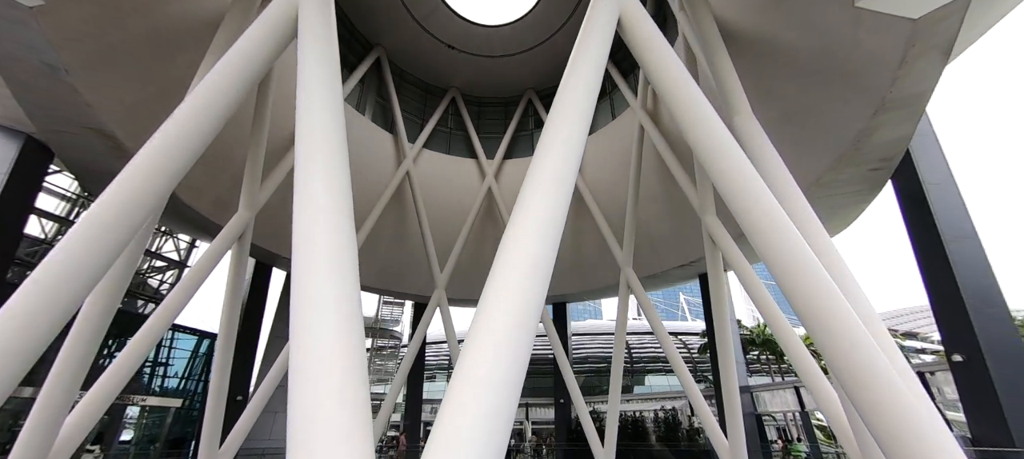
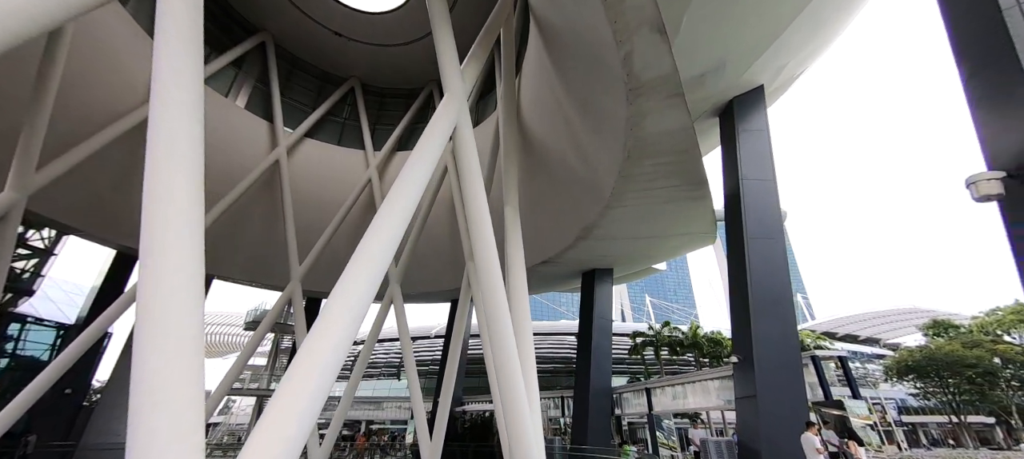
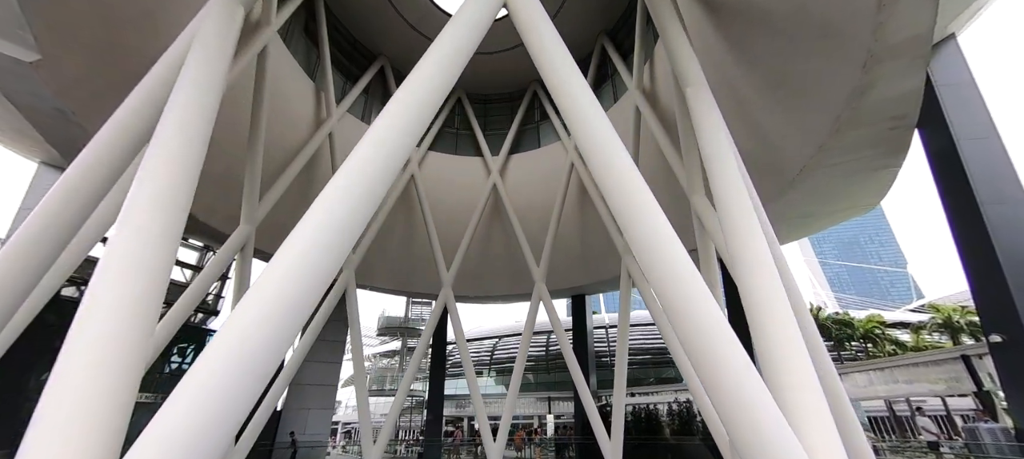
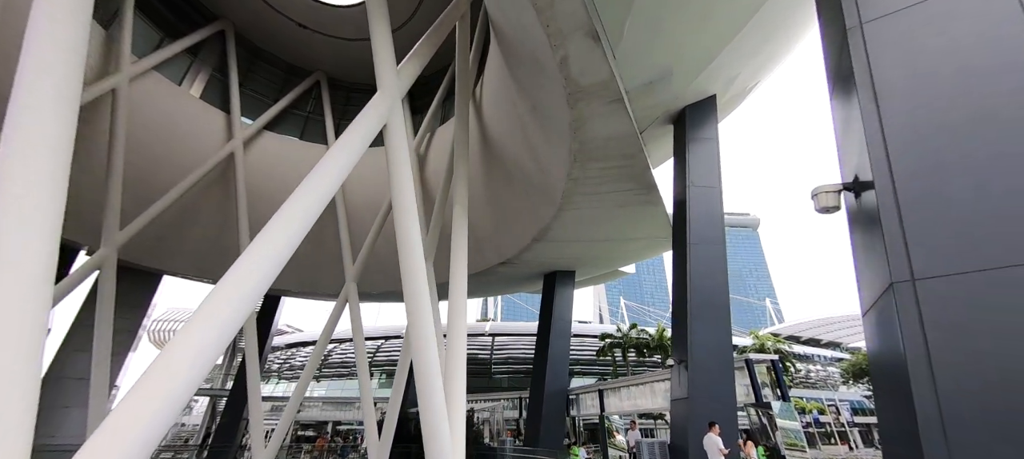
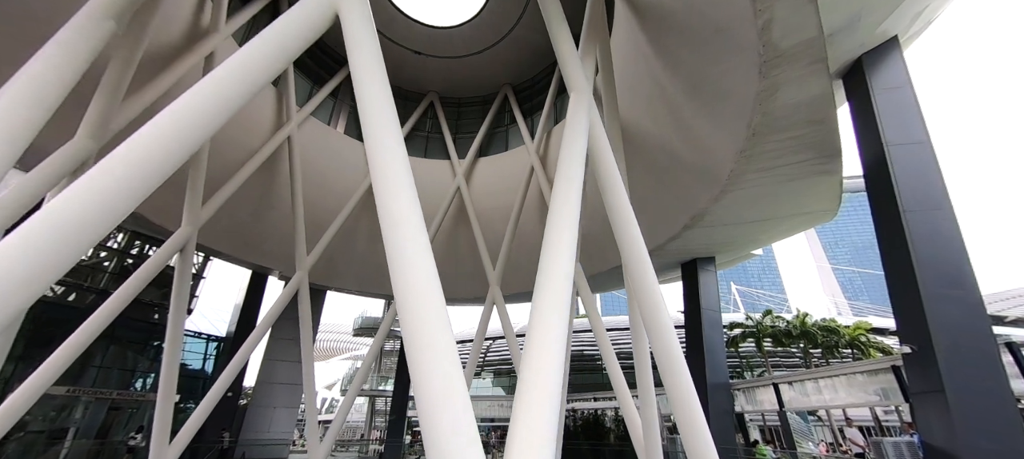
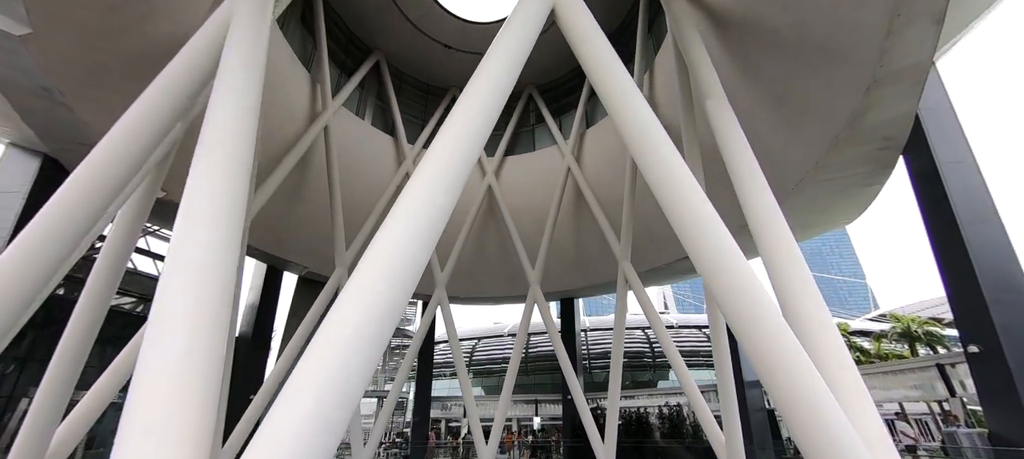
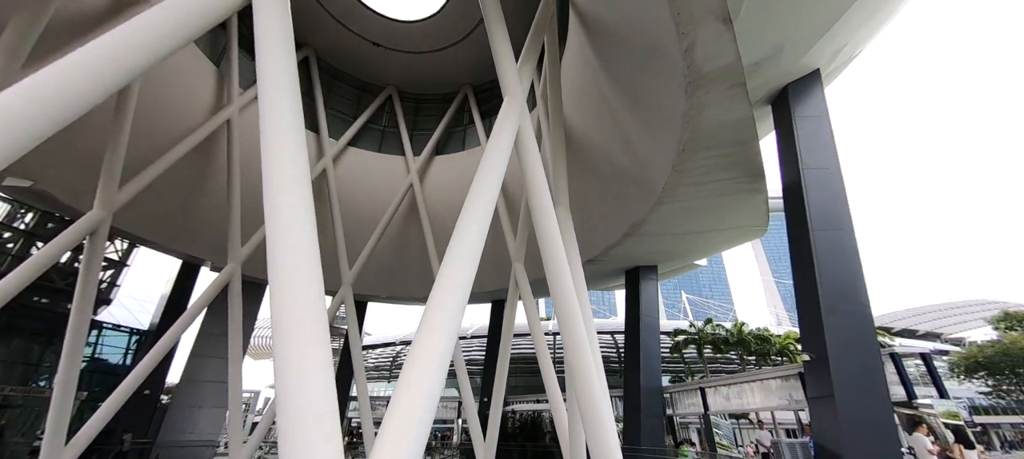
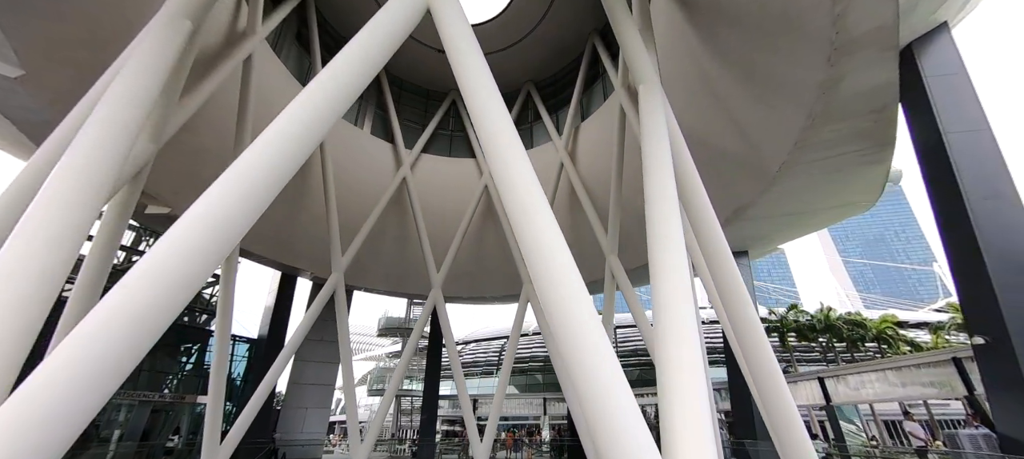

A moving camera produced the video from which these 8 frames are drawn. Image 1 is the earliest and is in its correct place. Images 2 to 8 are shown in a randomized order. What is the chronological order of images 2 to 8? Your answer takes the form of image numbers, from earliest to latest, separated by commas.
6, 3, 8, 5, 7, 2, 4
